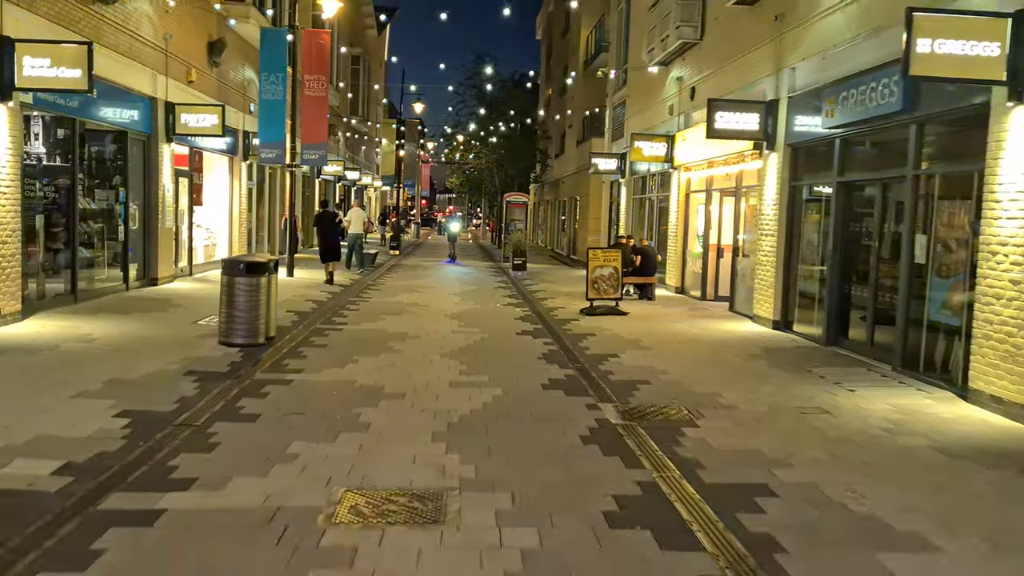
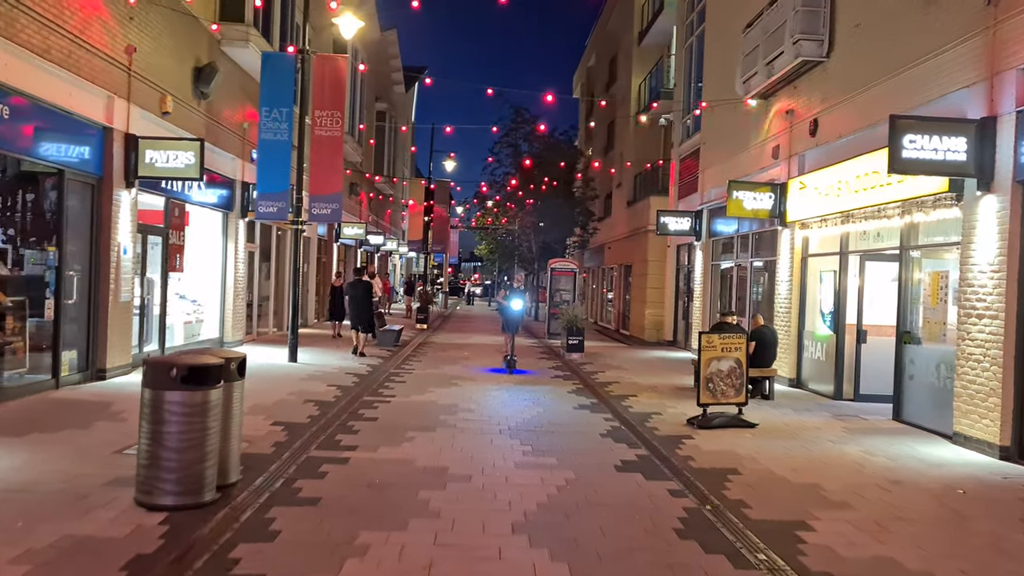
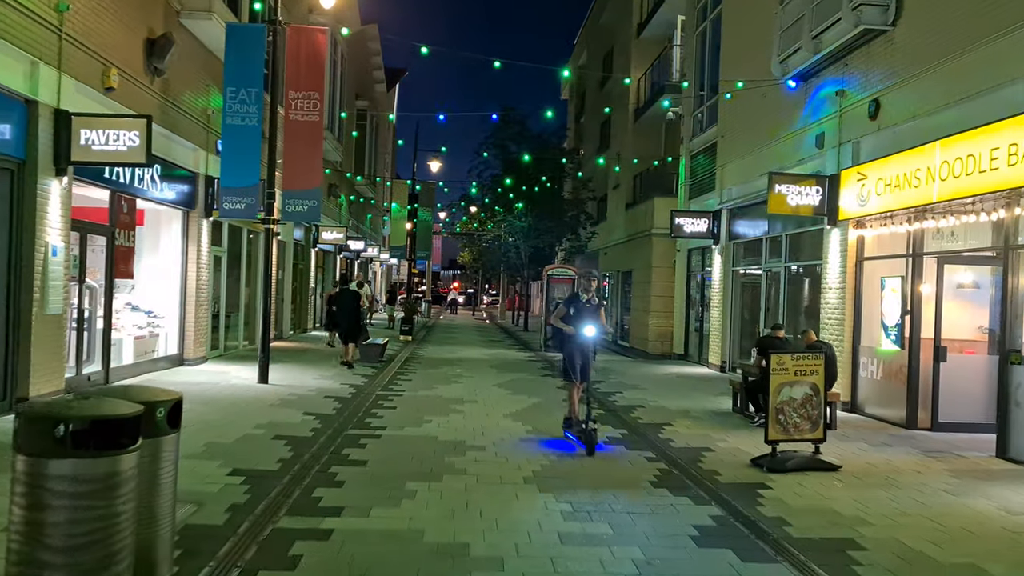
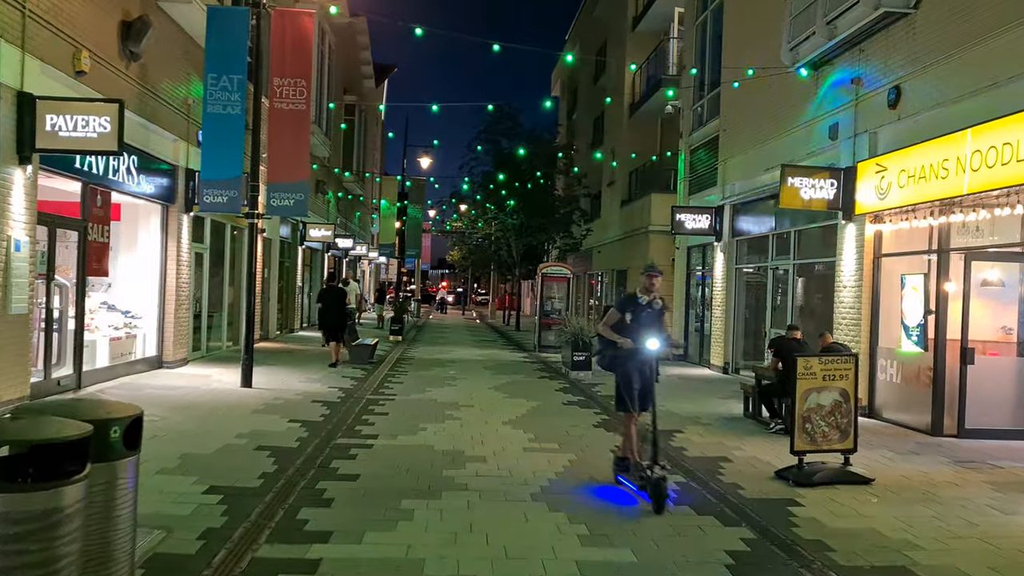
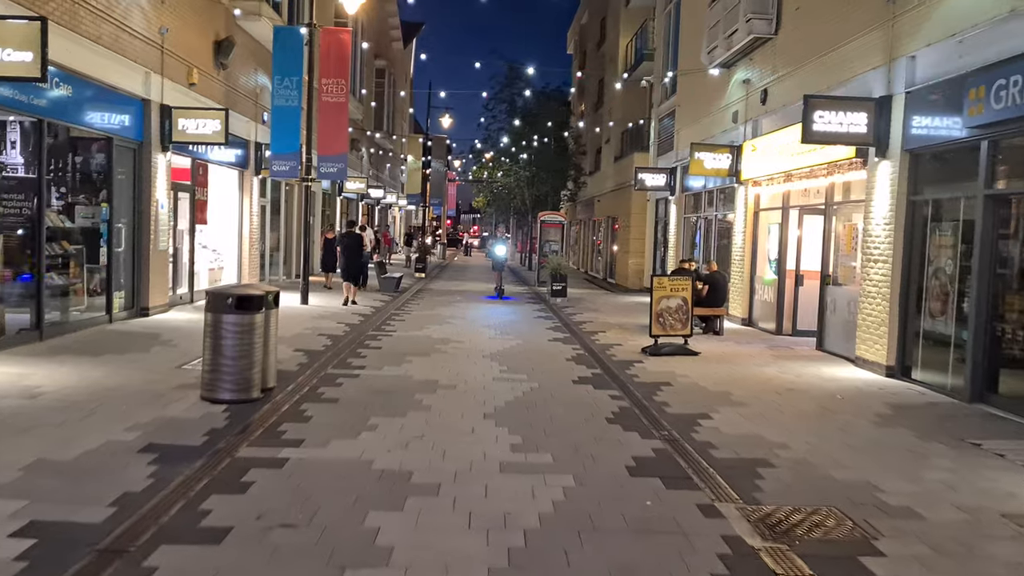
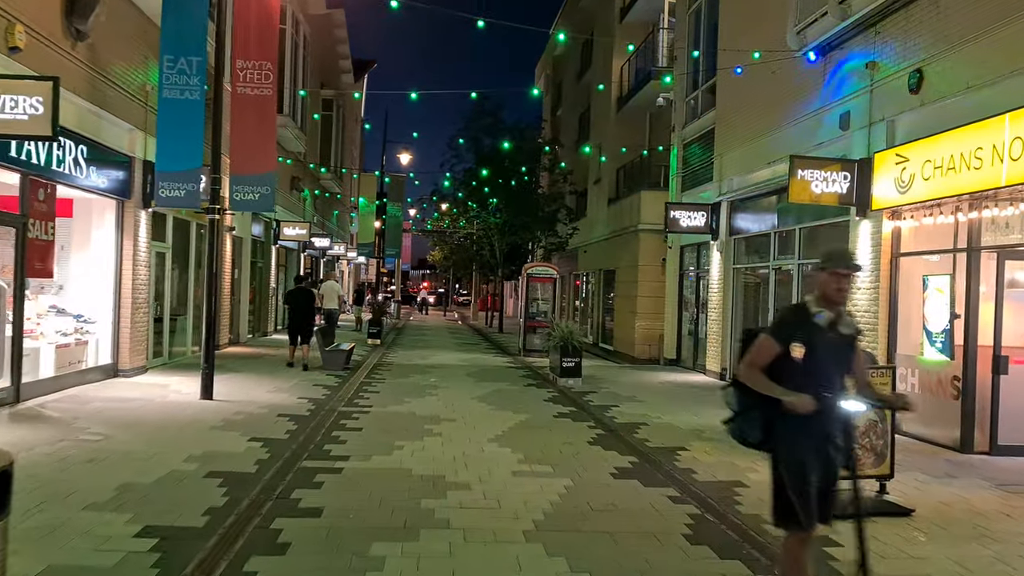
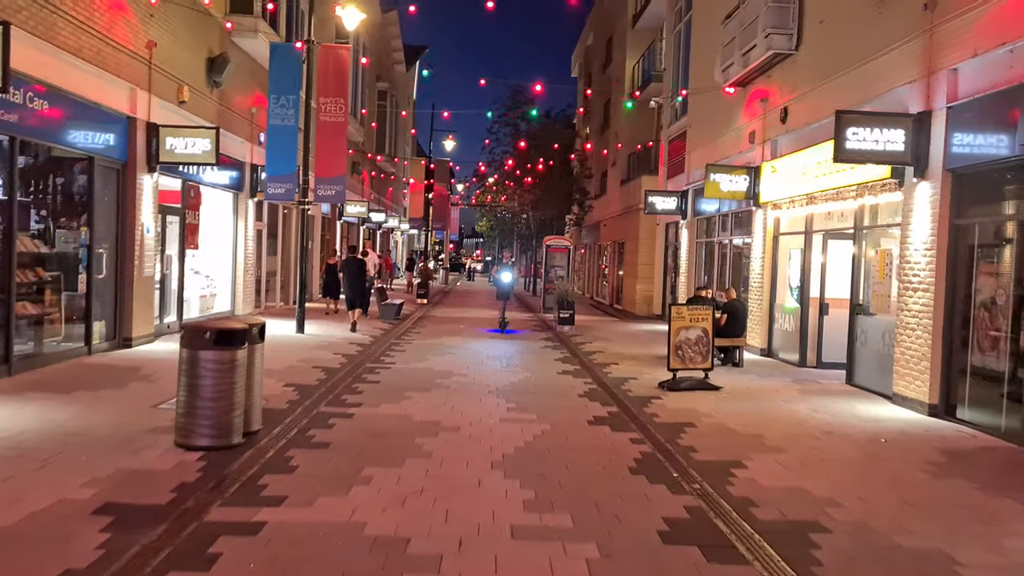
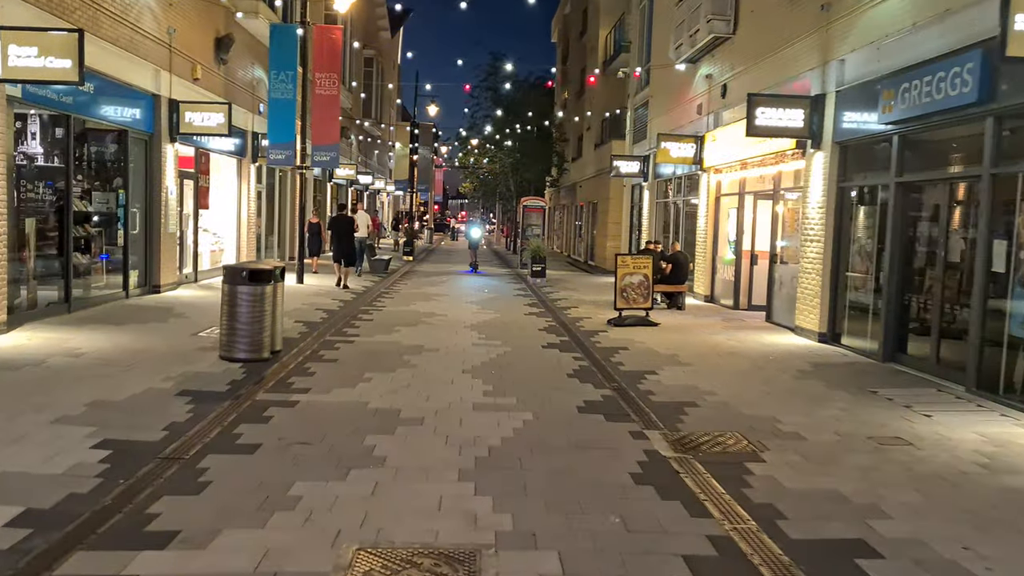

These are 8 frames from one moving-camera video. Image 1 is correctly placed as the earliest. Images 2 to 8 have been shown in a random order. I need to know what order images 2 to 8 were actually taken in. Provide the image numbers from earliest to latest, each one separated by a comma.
8, 5, 7, 2, 3, 4, 6
